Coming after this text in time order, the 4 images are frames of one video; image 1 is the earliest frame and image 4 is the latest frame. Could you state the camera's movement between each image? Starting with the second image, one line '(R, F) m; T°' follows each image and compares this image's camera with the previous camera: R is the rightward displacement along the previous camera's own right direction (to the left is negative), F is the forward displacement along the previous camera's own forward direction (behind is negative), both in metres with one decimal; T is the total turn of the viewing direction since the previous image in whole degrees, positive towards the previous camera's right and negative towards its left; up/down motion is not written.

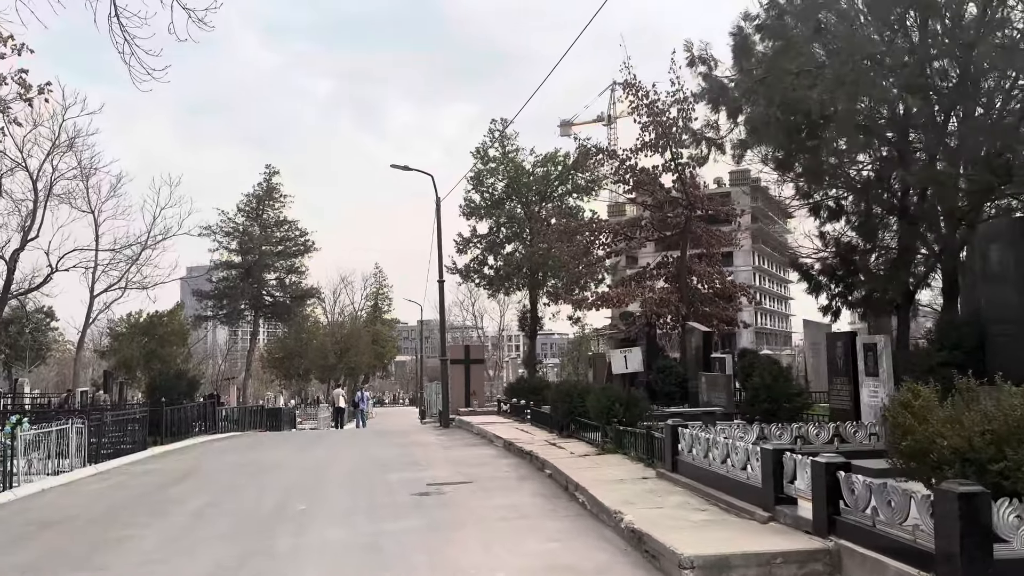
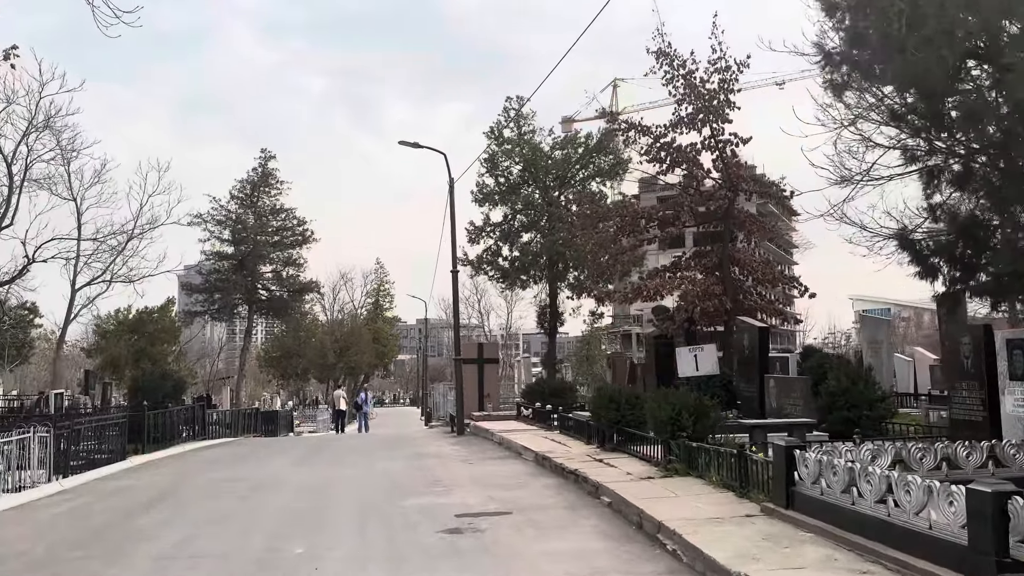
(-0.6, +2.5) m; 0°
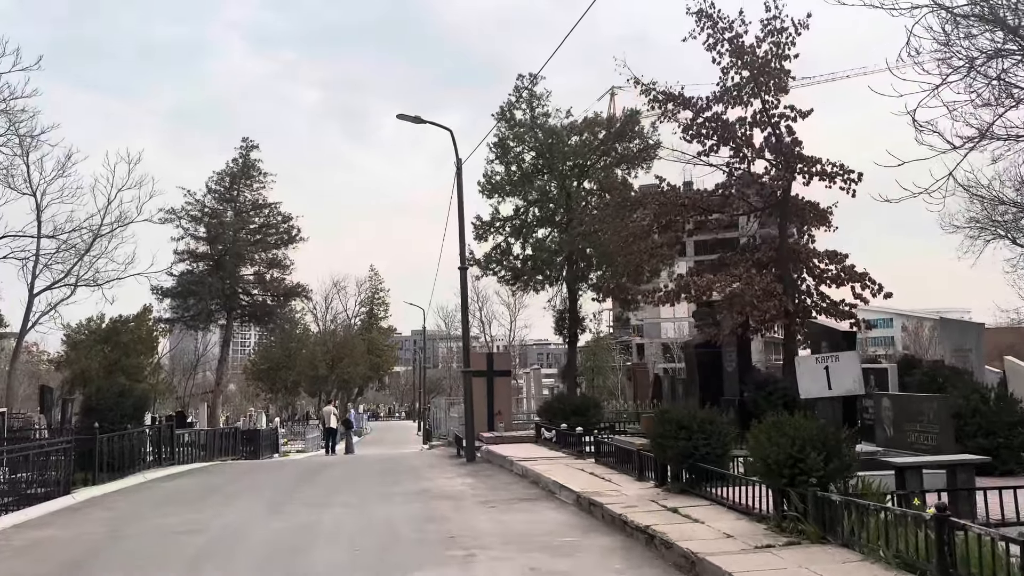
(-0.5, +3.2) m; 0°
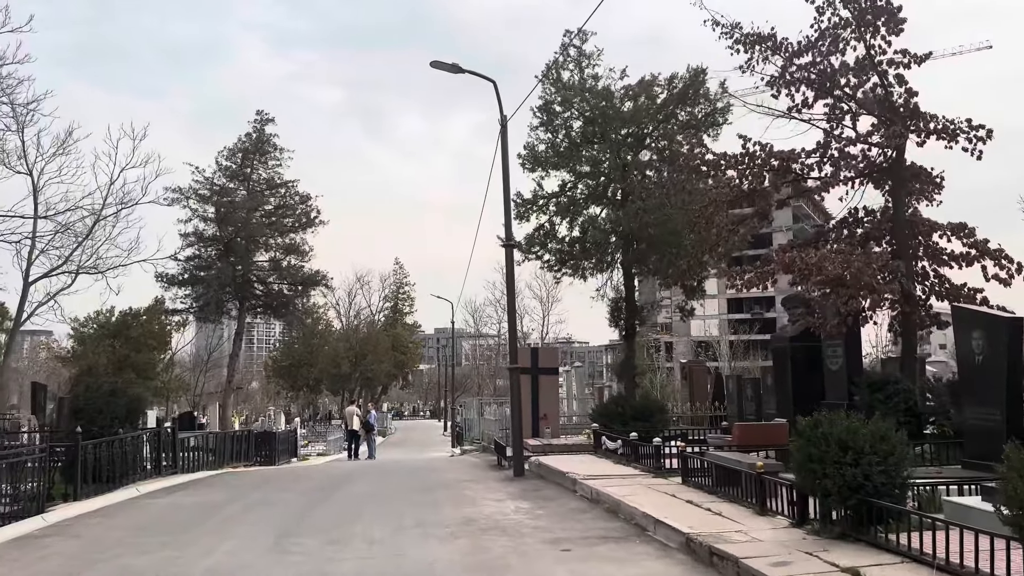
(-0.6, +2.9) m; -2°
